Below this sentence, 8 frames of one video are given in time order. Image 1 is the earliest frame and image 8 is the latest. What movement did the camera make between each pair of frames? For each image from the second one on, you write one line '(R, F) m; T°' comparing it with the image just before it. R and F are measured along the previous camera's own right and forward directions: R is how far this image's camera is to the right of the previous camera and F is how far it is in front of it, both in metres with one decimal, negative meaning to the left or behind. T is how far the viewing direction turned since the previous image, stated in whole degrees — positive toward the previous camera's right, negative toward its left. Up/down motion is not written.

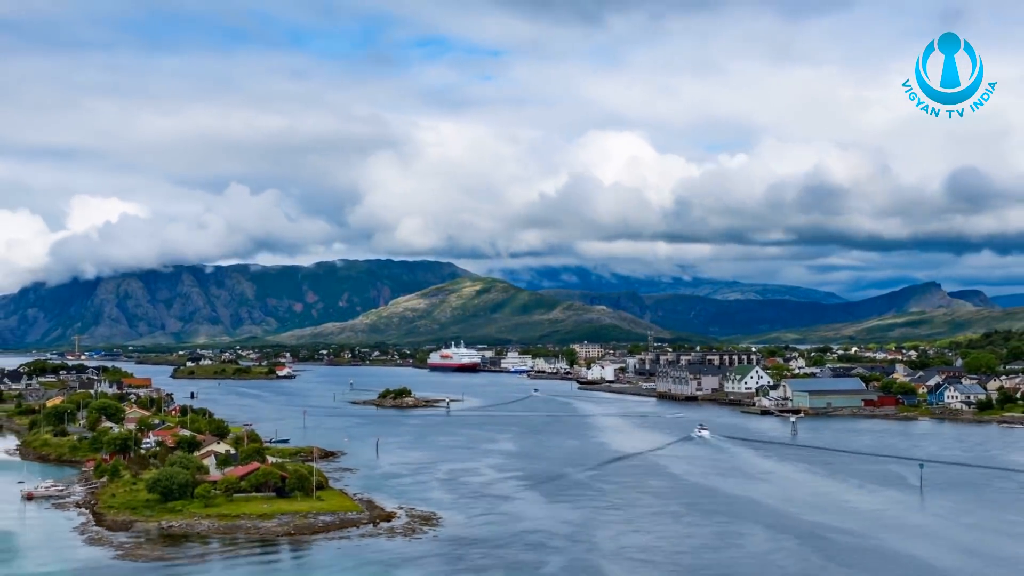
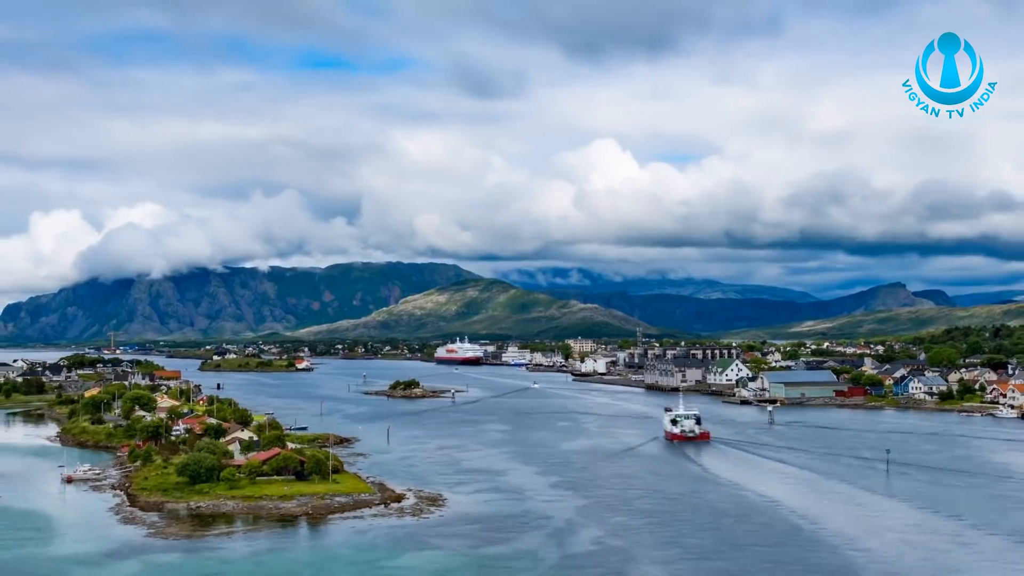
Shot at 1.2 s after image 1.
(+0.1, -1.9) m; 0°
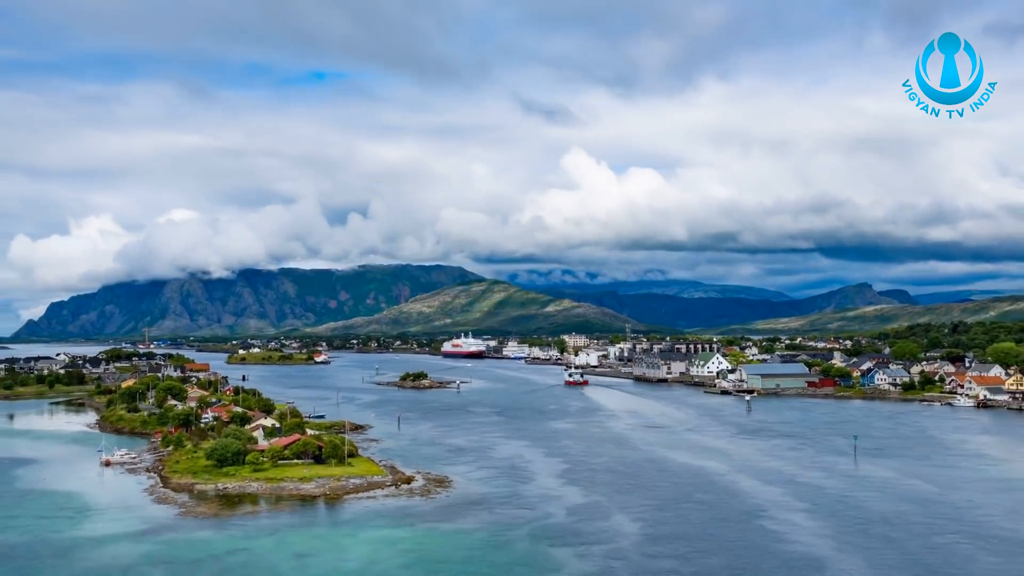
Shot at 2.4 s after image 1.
(+0.1, -2.2) m; 0°
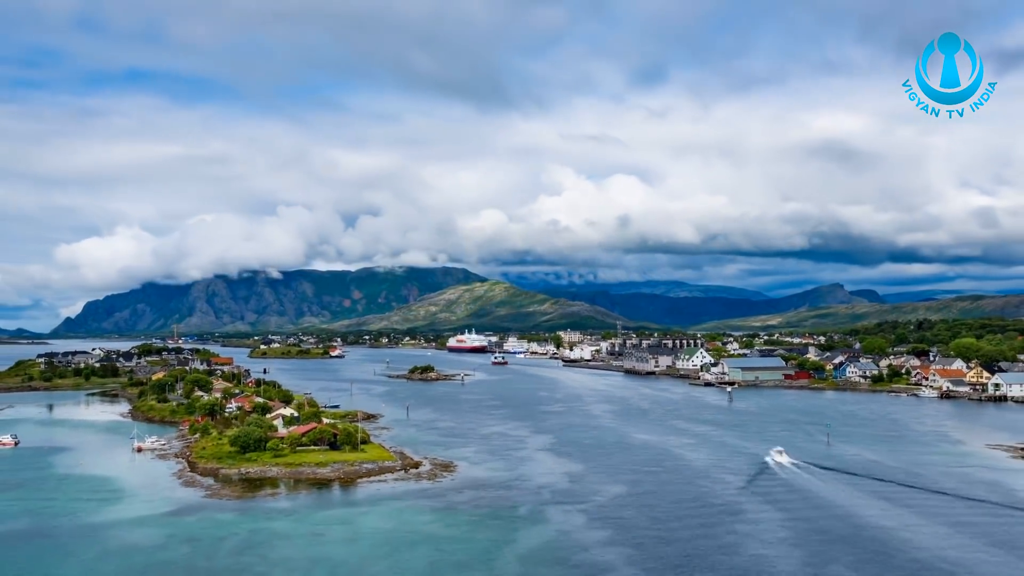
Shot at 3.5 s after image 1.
(+0.1, -2.2) m; 0°
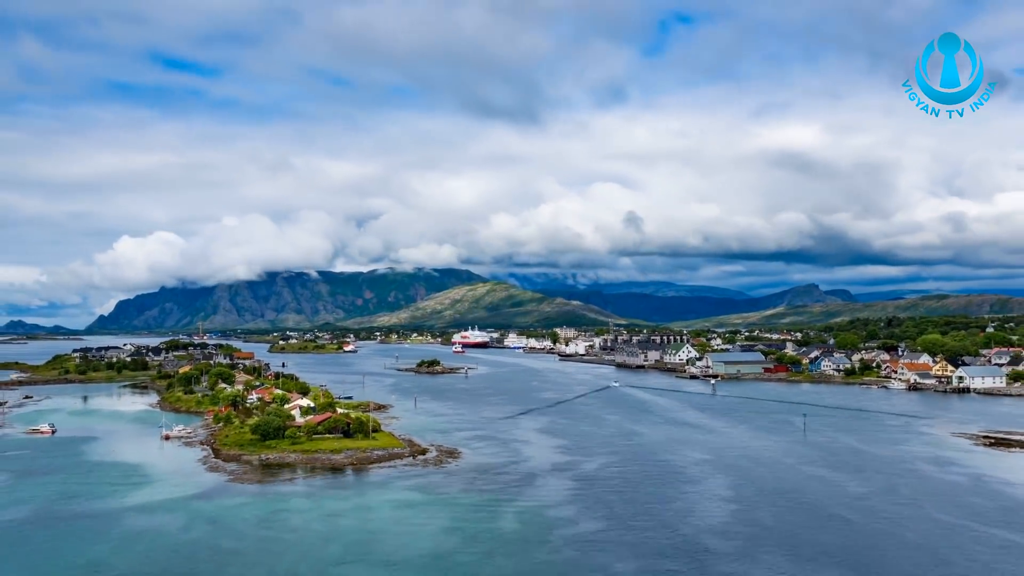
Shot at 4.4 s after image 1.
(+0.2, -2.2) m; 0°
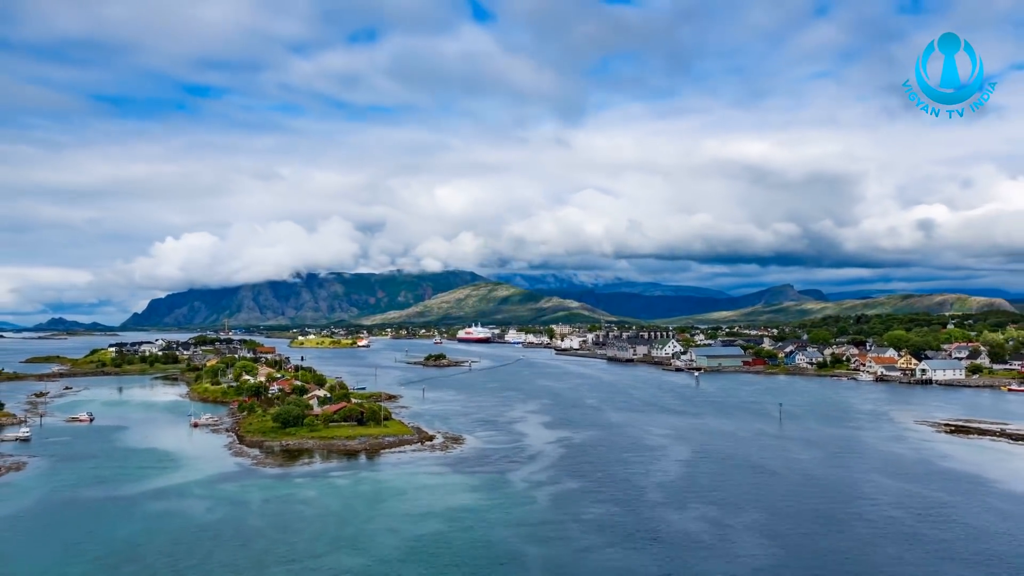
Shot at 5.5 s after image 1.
(+0.2, -2.7) m; 0°
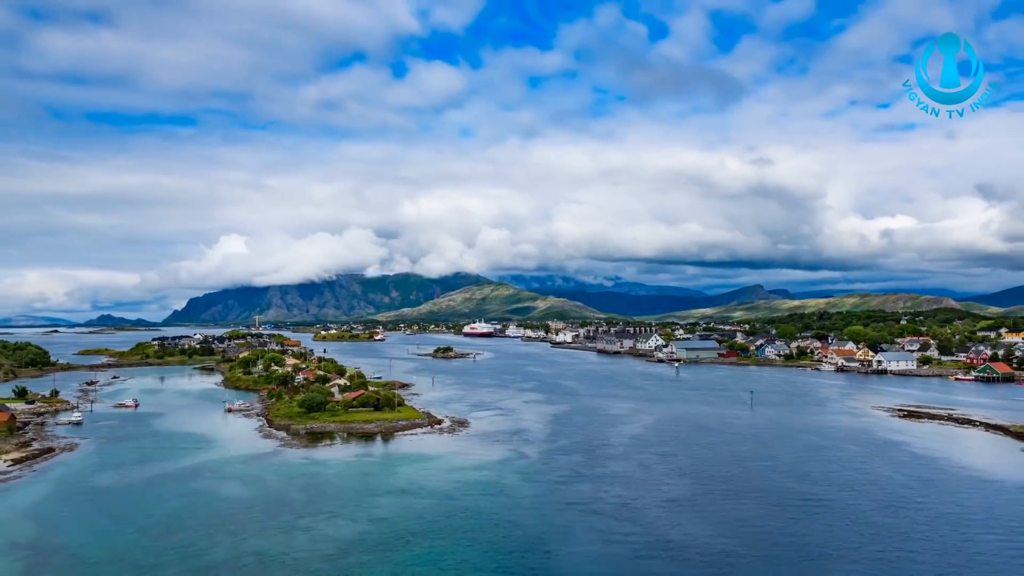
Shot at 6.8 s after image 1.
(+0.3, -3.9) m; -1°
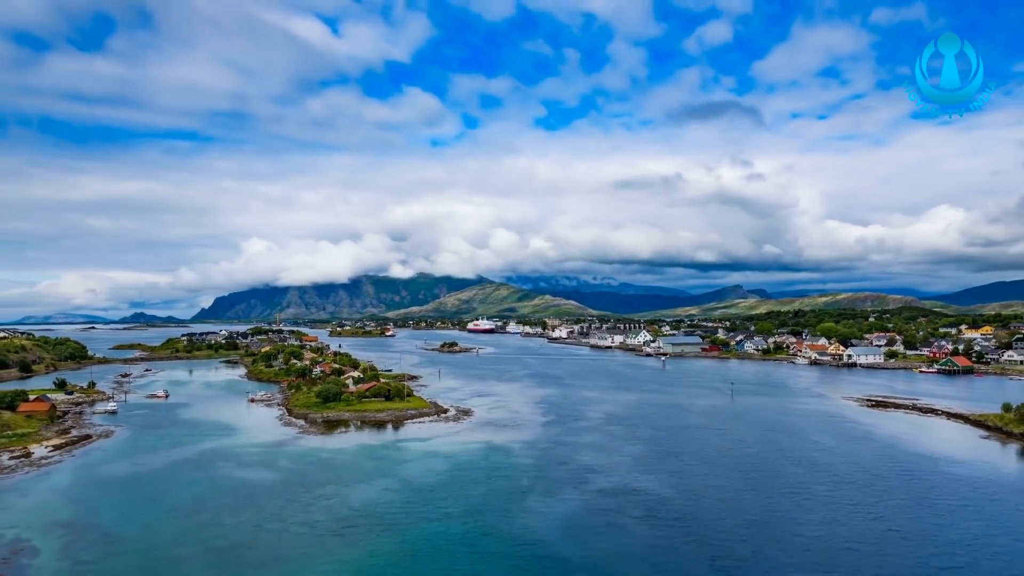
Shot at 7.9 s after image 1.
(+0.3, -3.2) m; 0°
